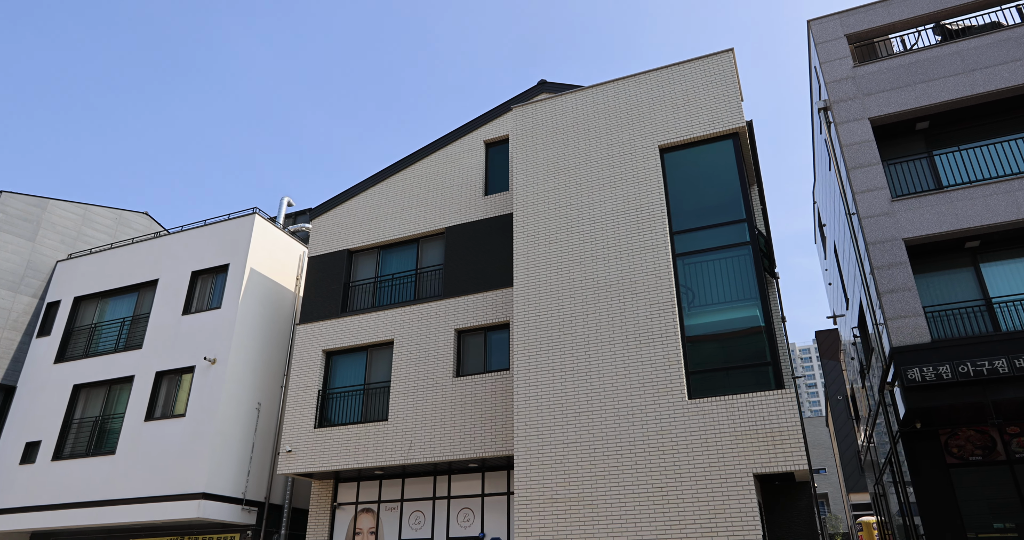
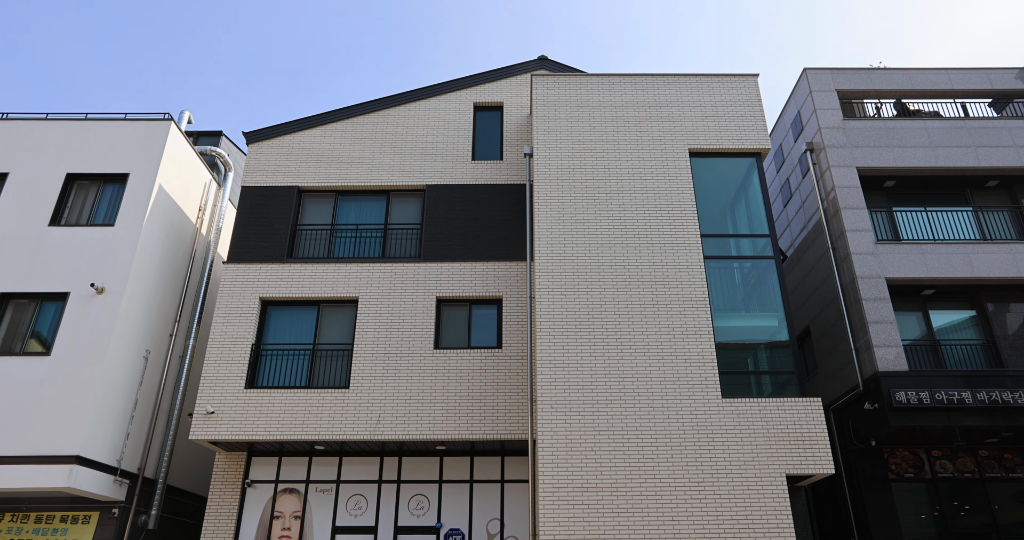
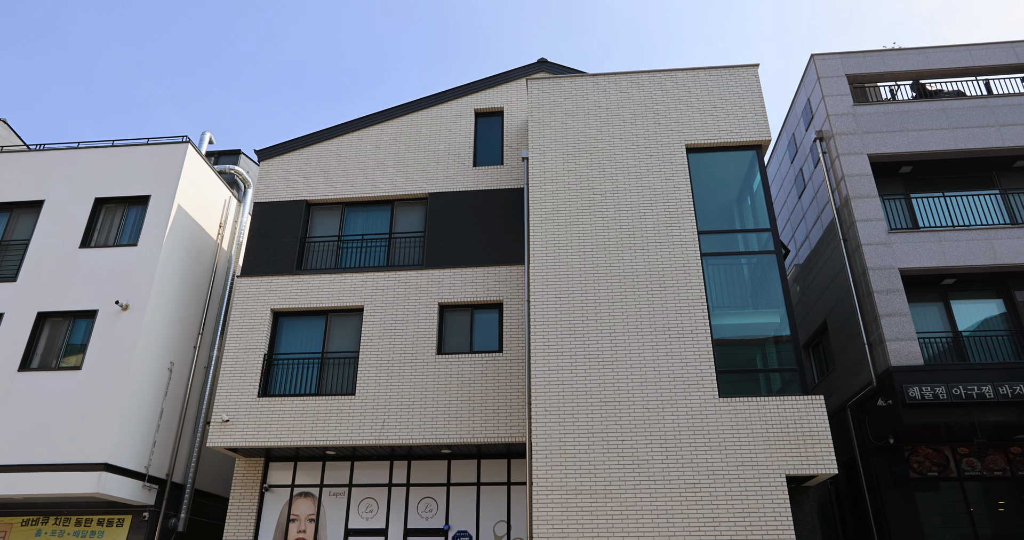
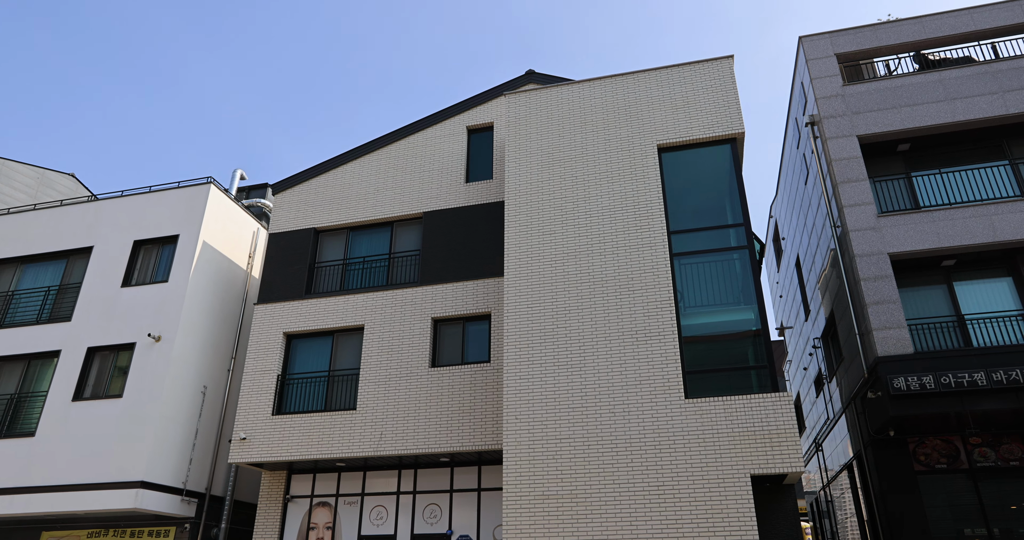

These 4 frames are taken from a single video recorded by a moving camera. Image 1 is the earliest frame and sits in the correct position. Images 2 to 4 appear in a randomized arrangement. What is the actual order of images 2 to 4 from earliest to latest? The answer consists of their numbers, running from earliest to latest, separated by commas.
4, 3, 2
